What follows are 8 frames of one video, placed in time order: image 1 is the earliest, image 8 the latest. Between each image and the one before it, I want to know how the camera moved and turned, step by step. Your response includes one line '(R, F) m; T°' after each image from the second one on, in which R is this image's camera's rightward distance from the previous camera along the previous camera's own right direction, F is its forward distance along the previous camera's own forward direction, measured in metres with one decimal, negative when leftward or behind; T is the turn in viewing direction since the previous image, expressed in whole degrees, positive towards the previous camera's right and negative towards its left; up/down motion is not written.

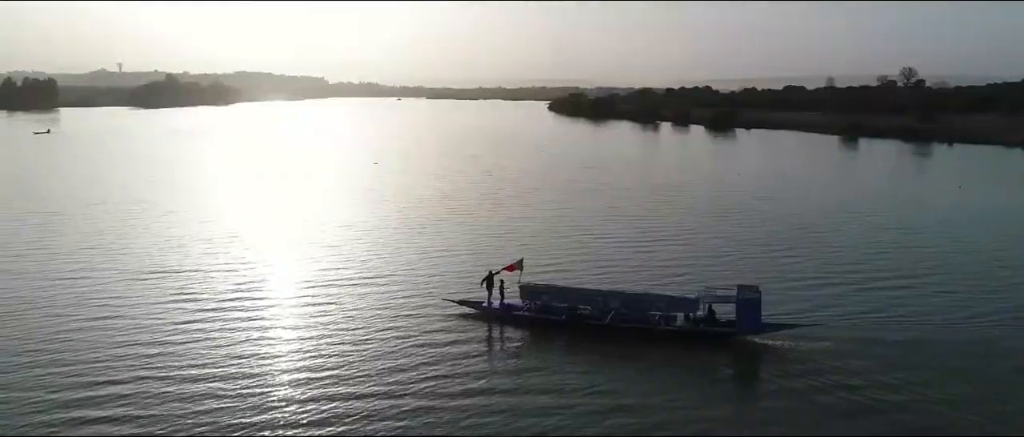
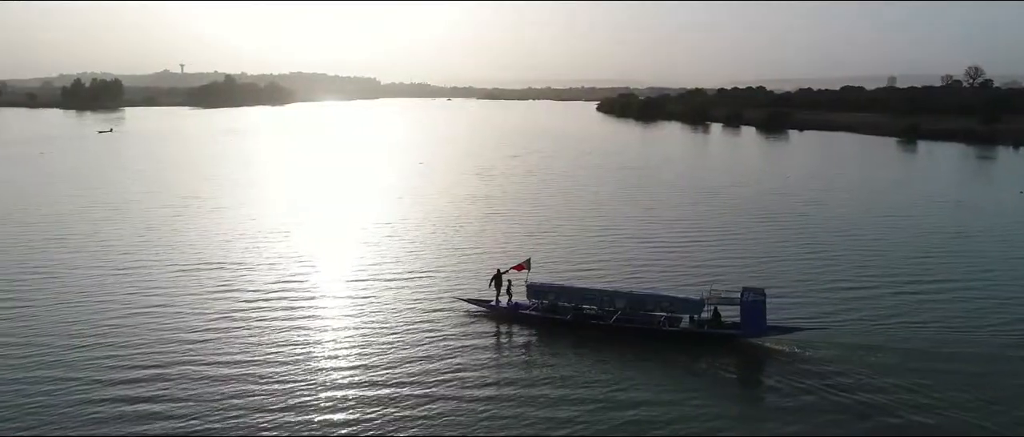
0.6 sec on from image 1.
(+0.3, -0.2) m; -4°
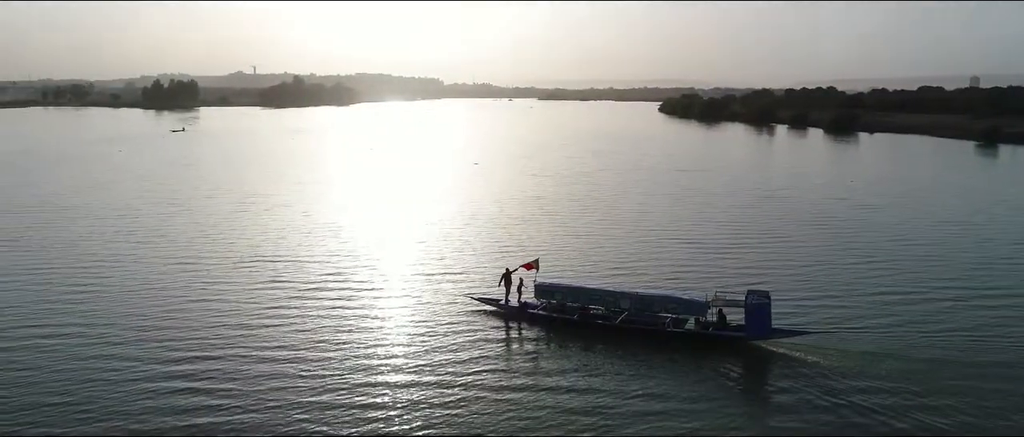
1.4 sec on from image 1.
(+0.4, -0.3) m; -5°
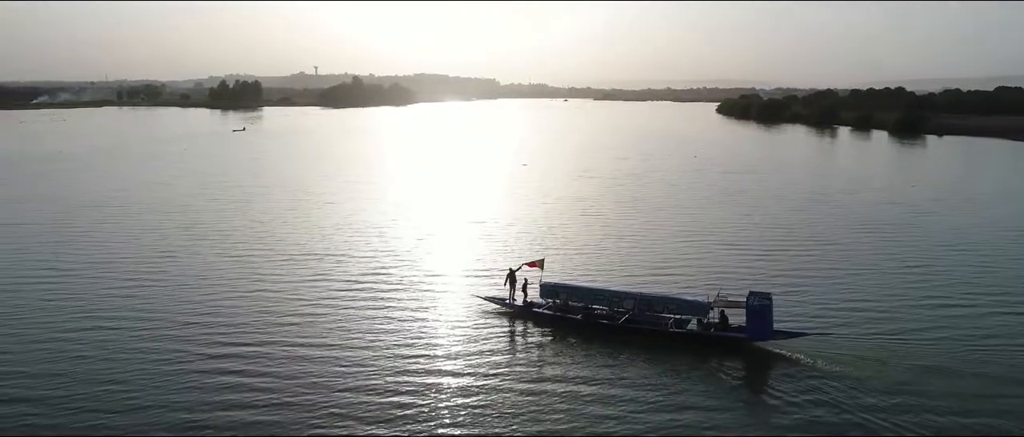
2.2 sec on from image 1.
(+0.4, -0.3) m; -4°
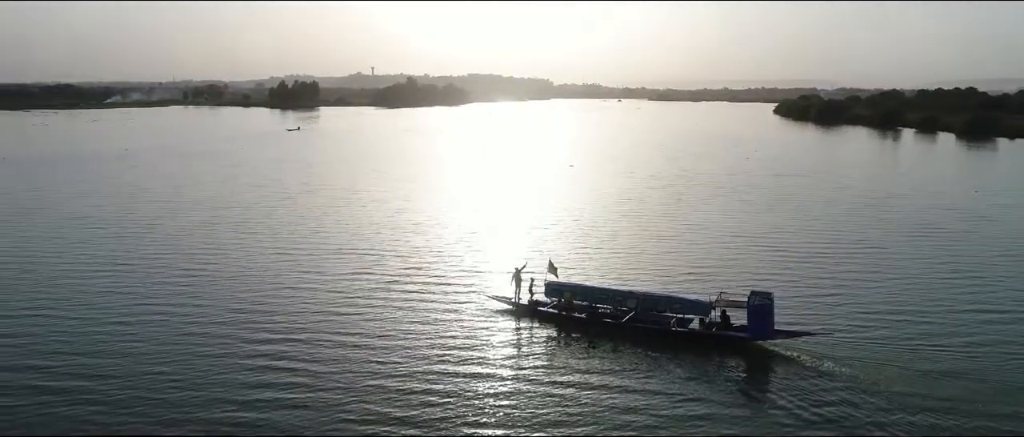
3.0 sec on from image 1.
(+0.4, -0.3) m; -4°
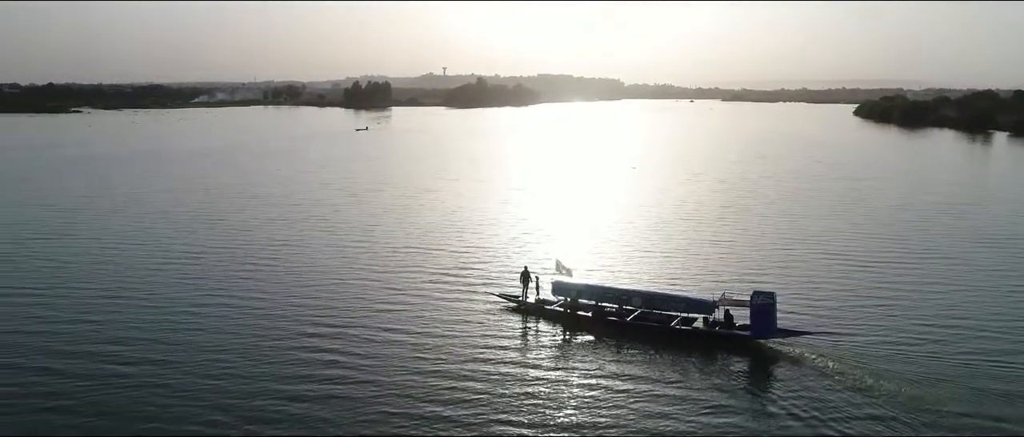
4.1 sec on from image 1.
(+0.6, -0.4) m; -5°
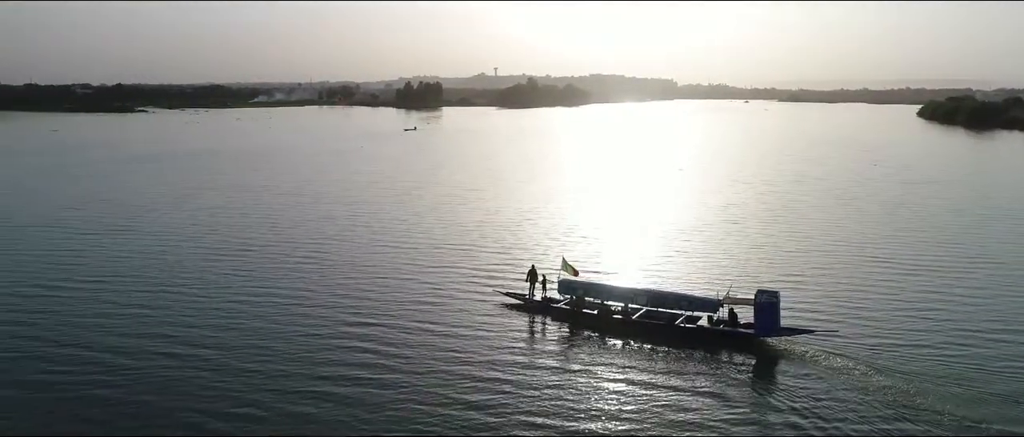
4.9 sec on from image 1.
(+0.4, -0.3) m; -4°
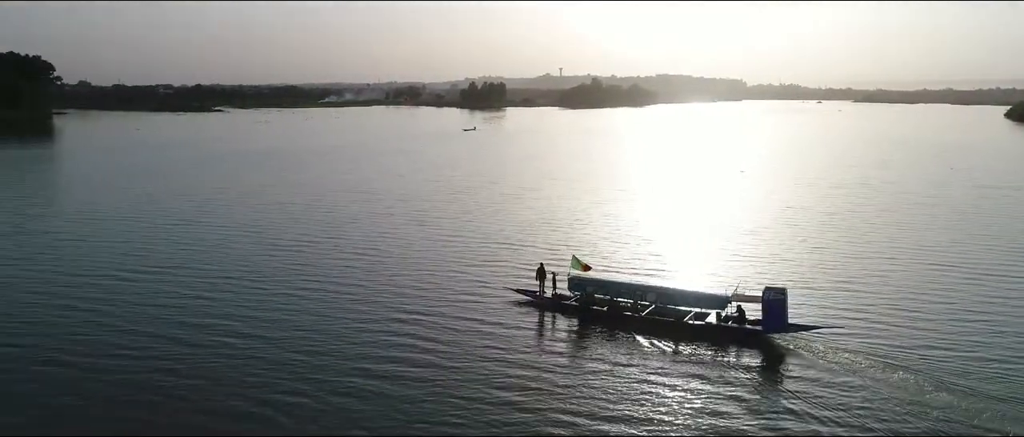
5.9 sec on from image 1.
(+0.5, -0.4) m; -5°
